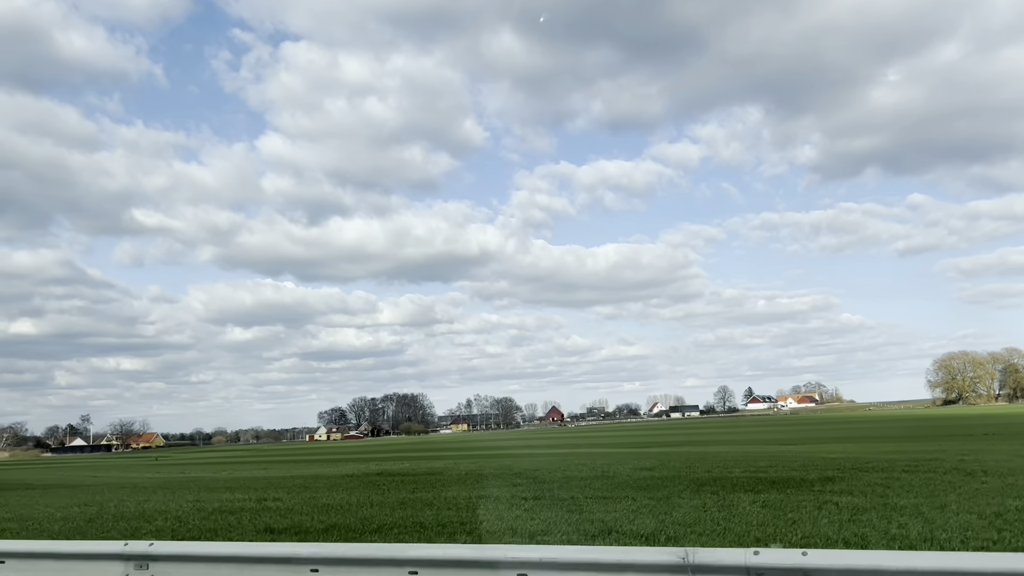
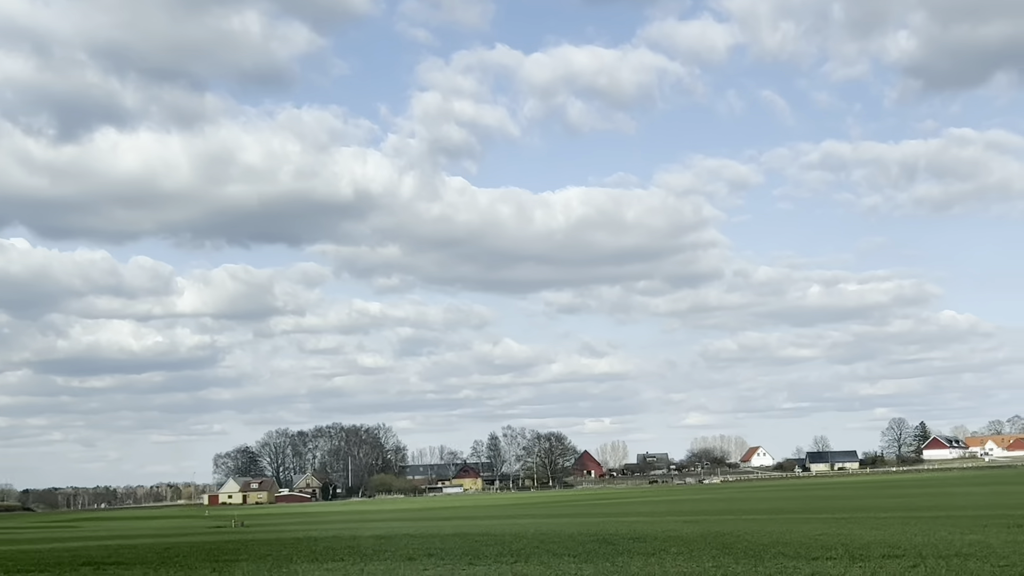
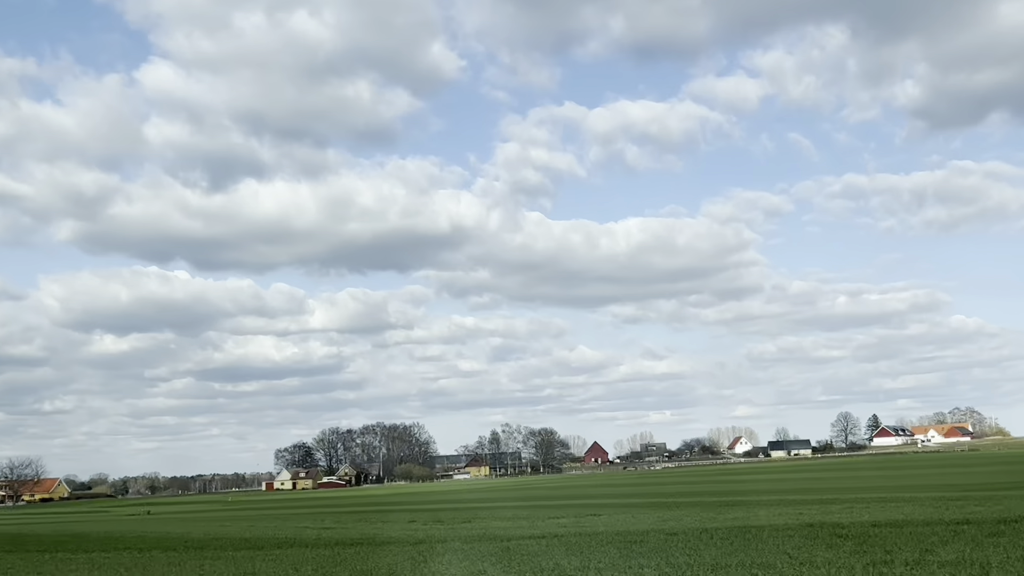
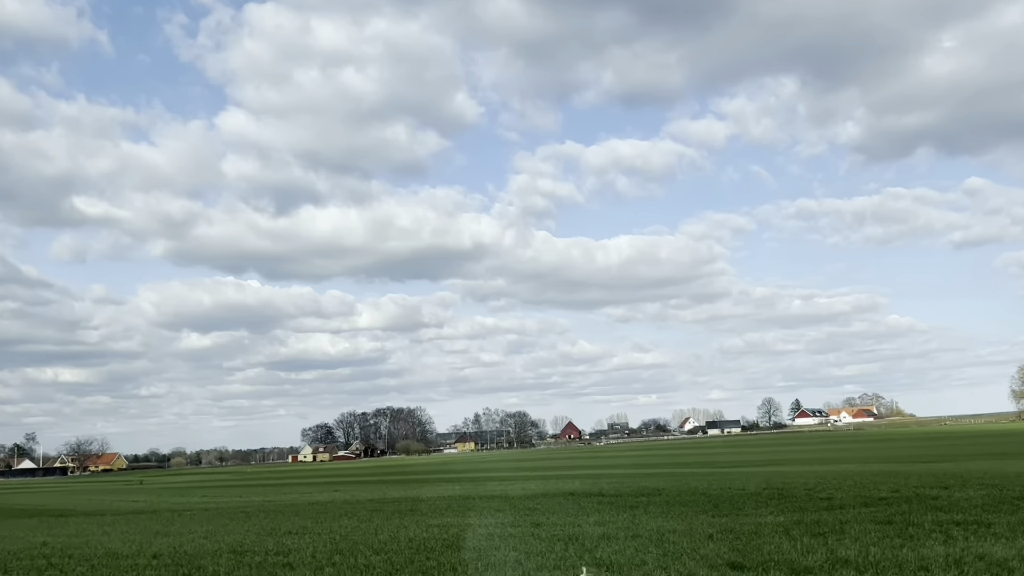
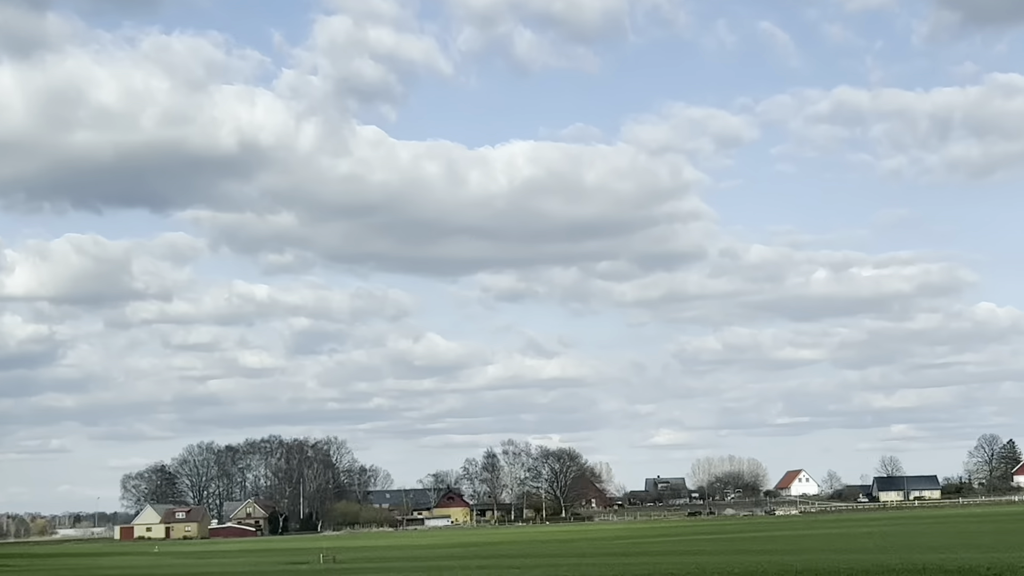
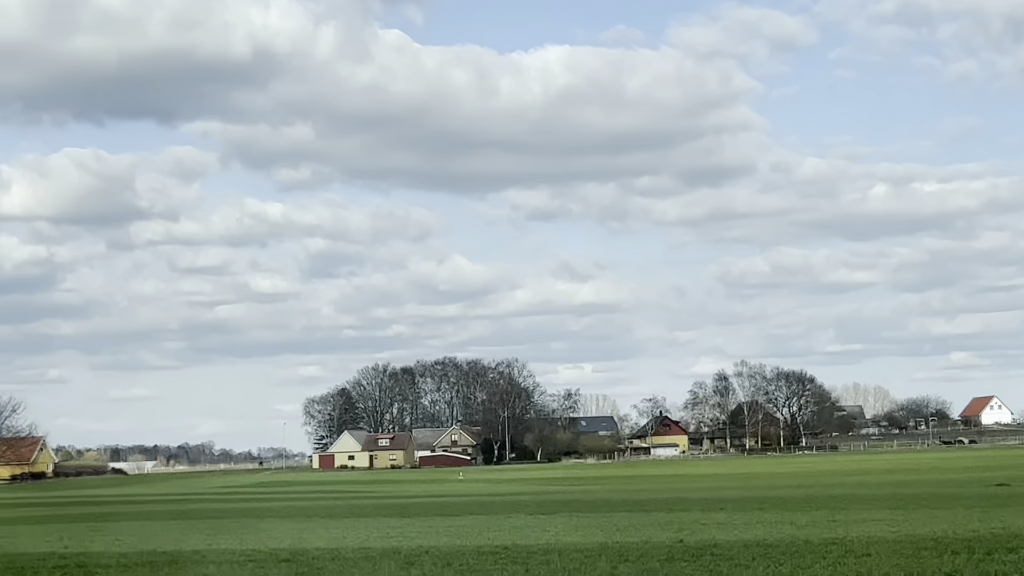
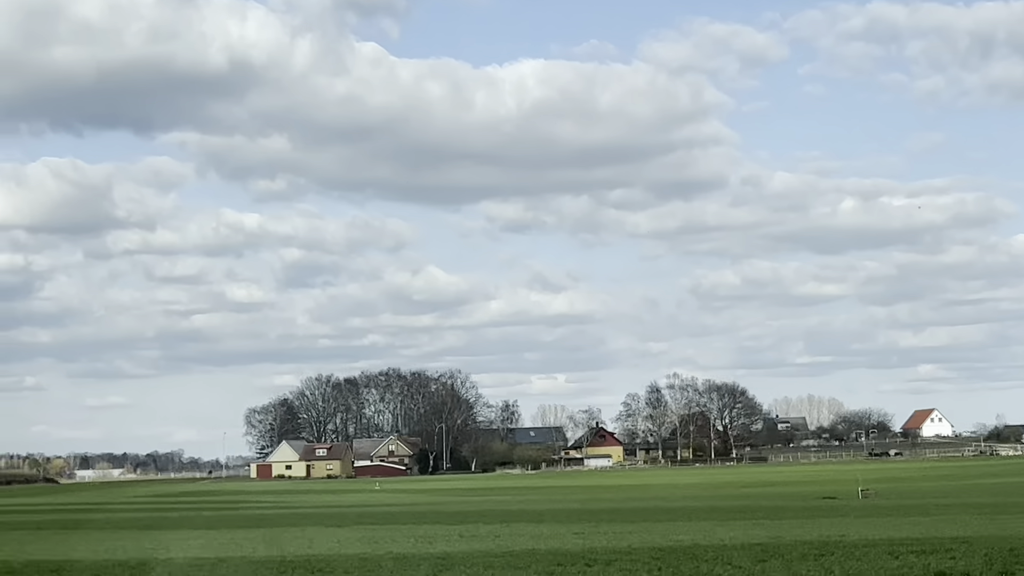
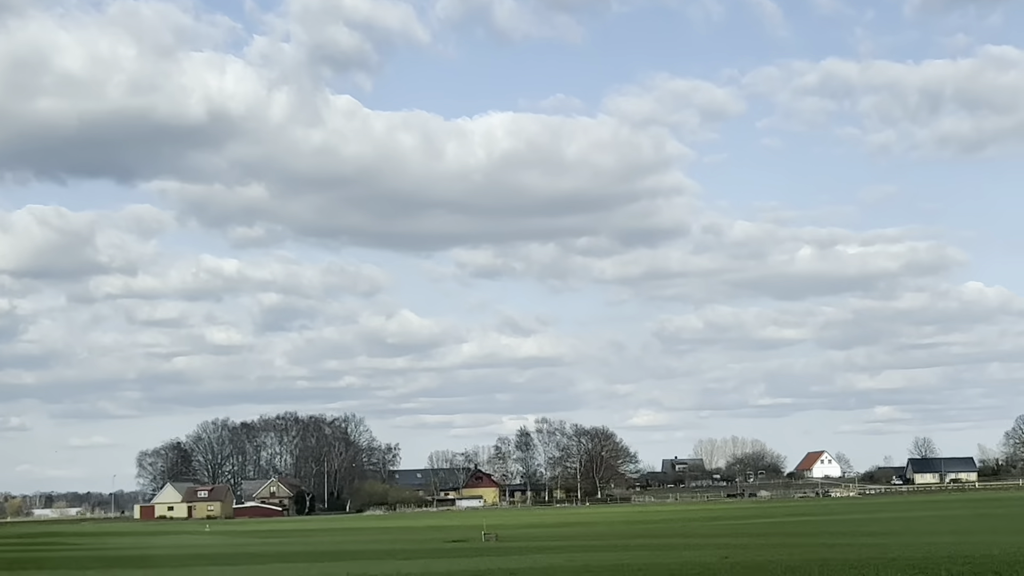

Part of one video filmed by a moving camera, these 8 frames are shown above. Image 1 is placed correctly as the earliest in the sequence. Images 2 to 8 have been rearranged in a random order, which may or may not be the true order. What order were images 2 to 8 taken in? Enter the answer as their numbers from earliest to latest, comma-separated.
4, 3, 2, 5, 8, 7, 6
